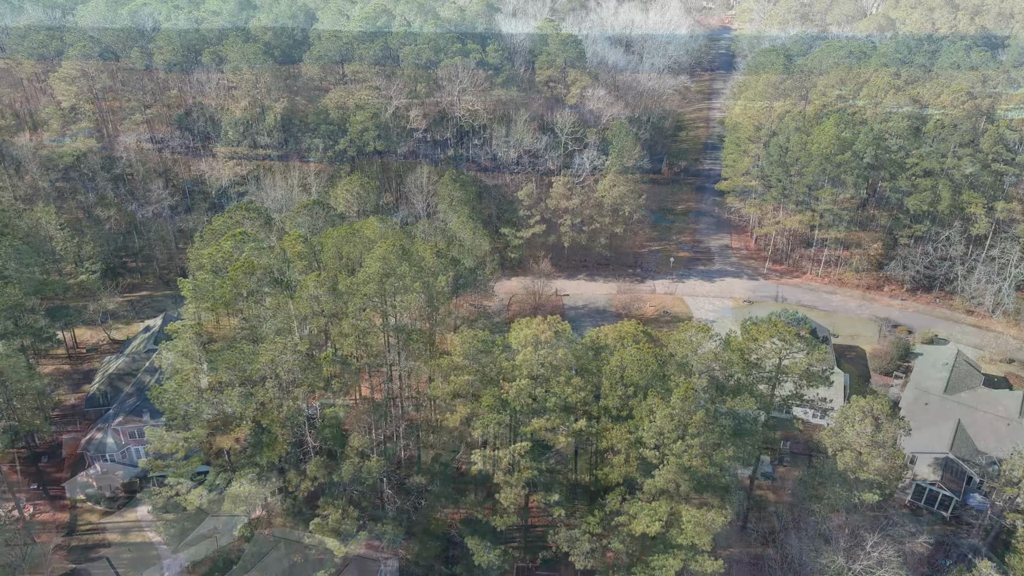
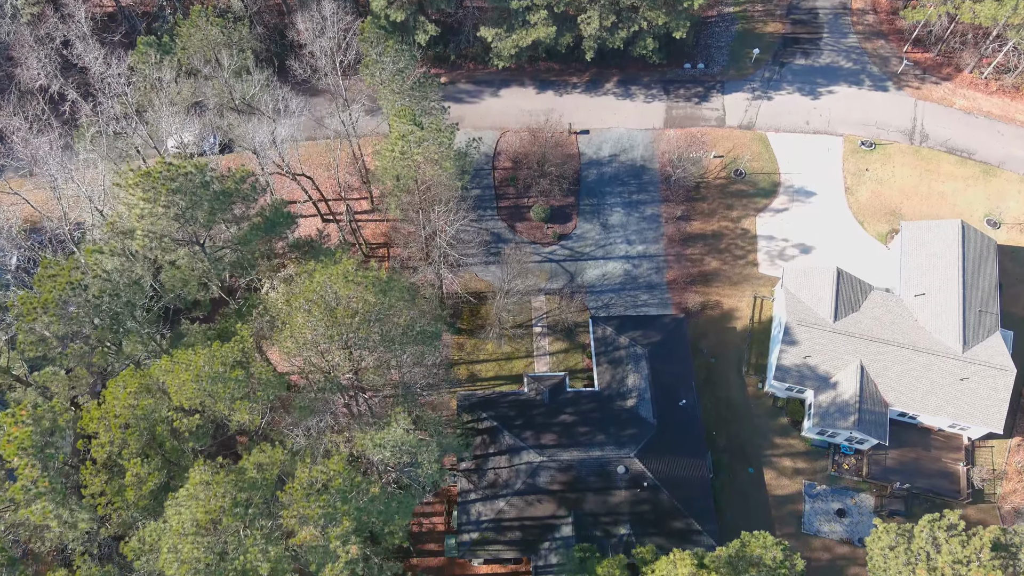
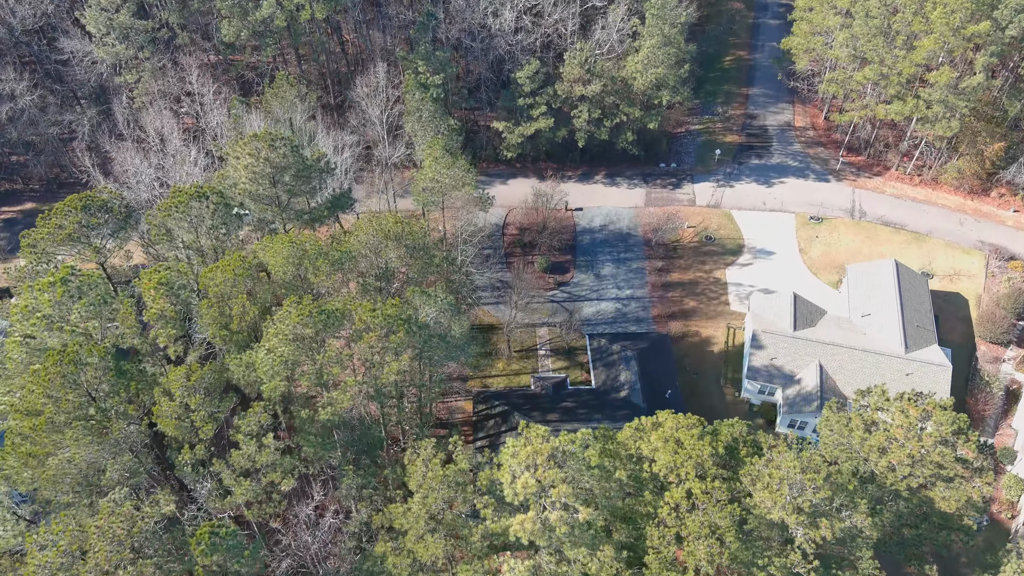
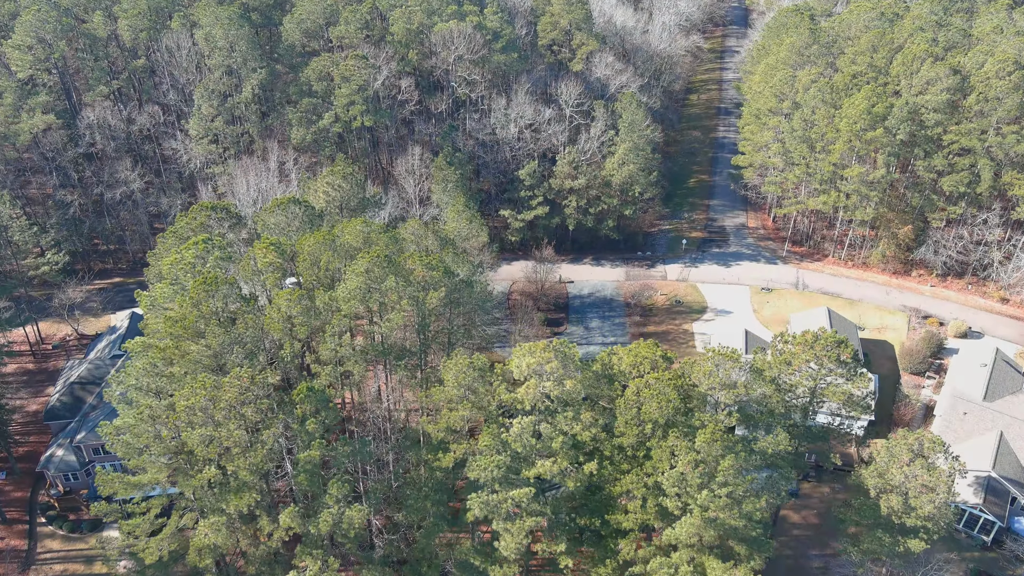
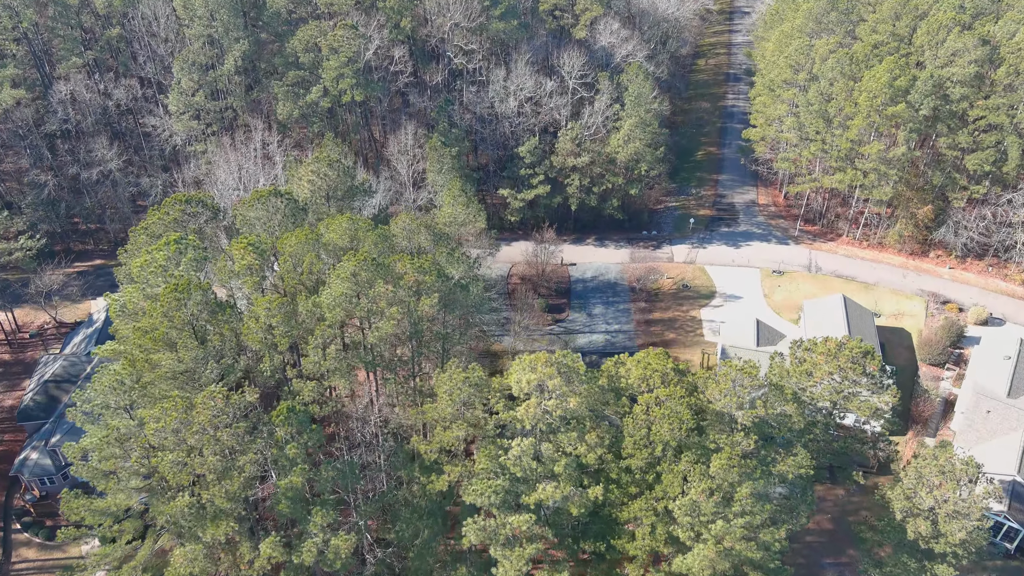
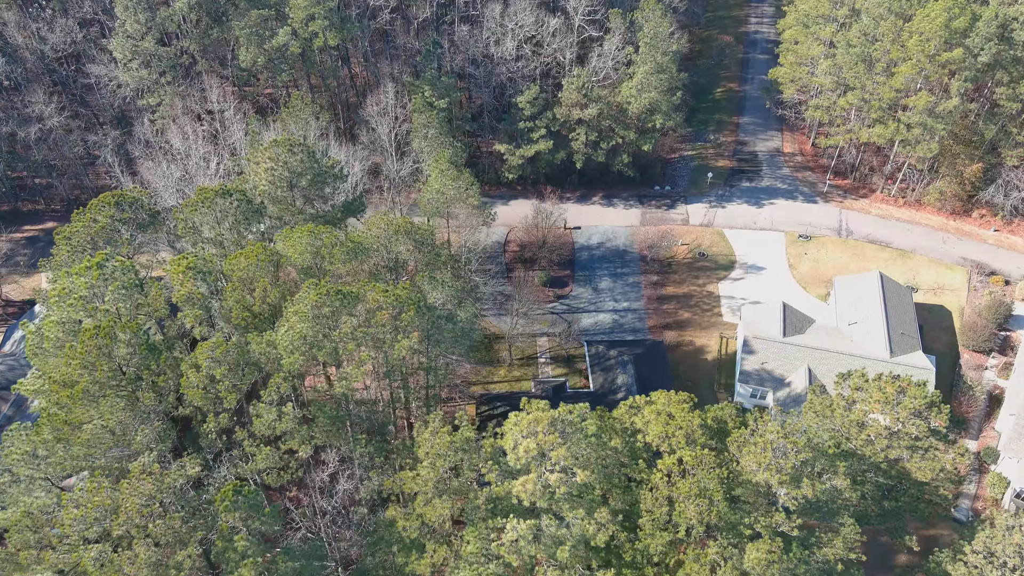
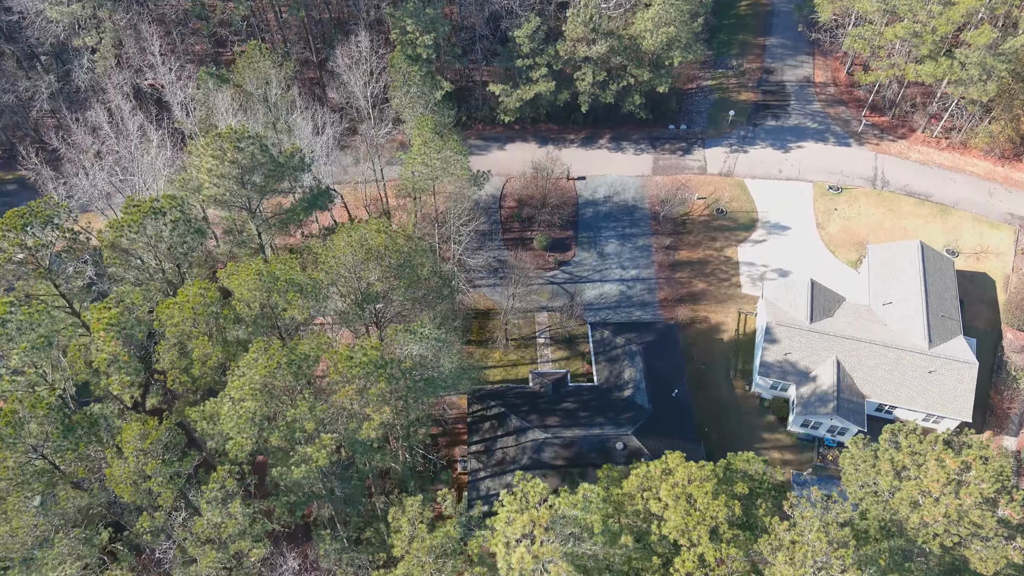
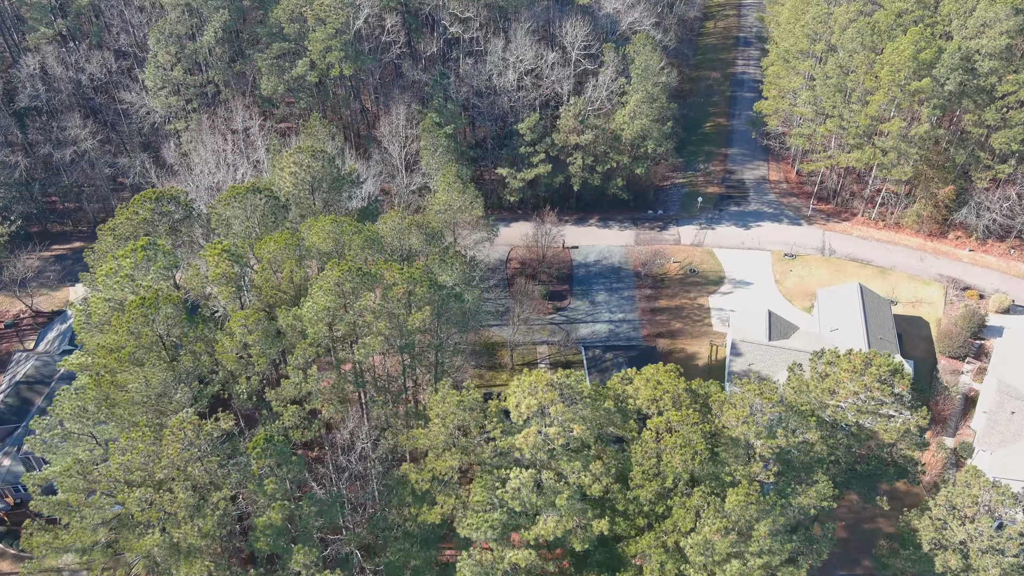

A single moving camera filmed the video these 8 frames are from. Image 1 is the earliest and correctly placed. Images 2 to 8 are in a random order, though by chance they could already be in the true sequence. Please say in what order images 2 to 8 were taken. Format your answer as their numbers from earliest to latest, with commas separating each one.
4, 5, 8, 6, 3, 7, 2
